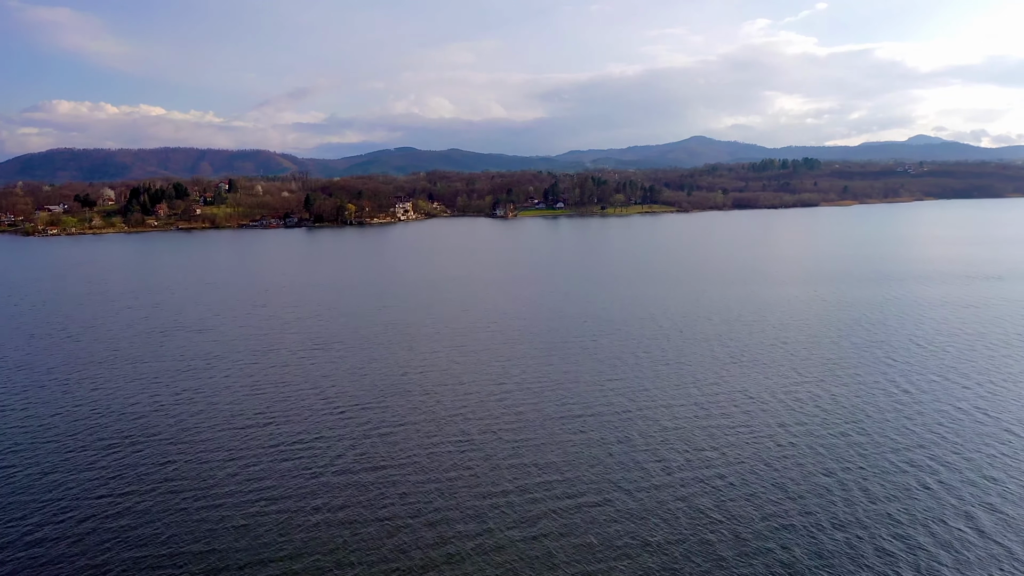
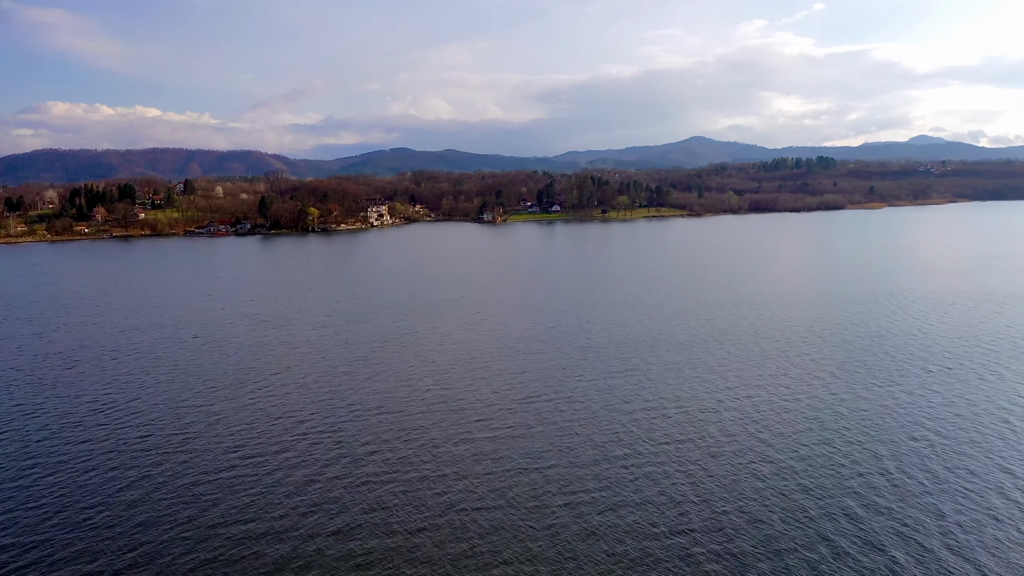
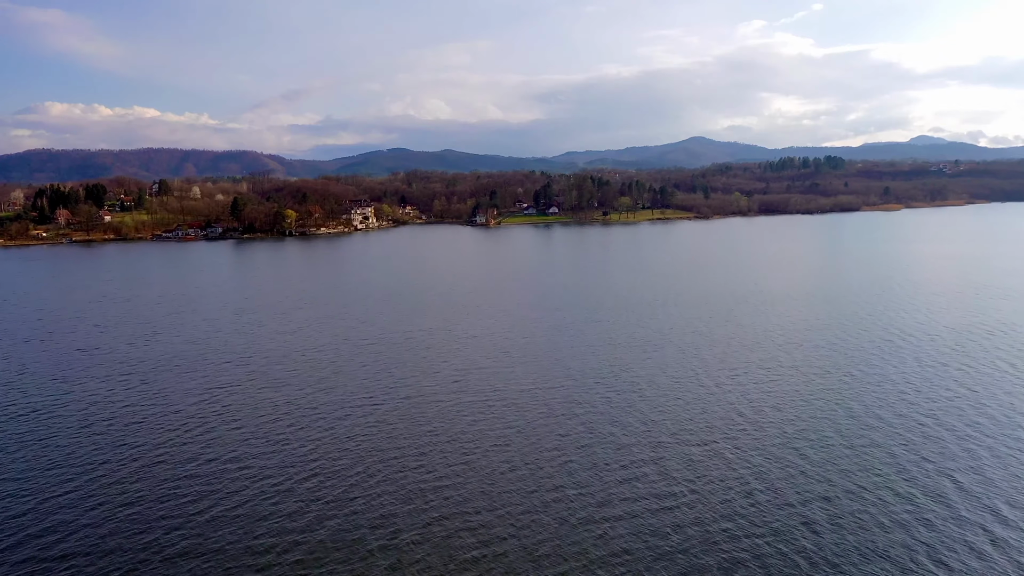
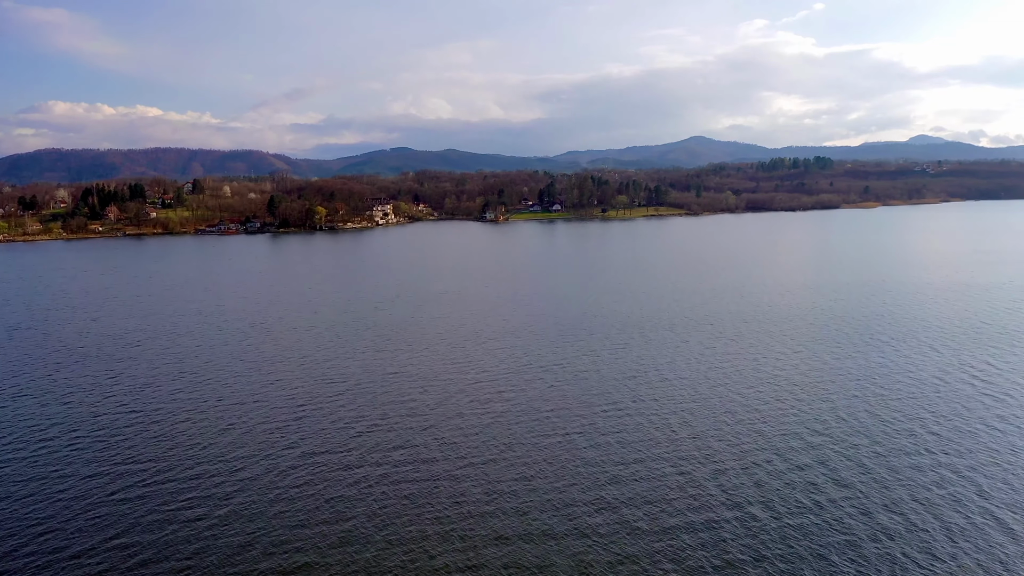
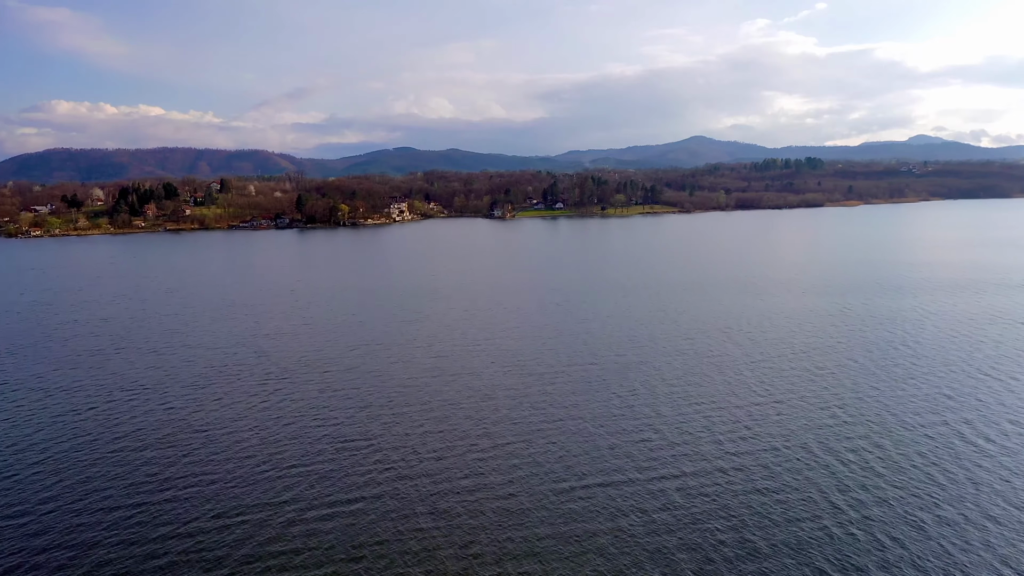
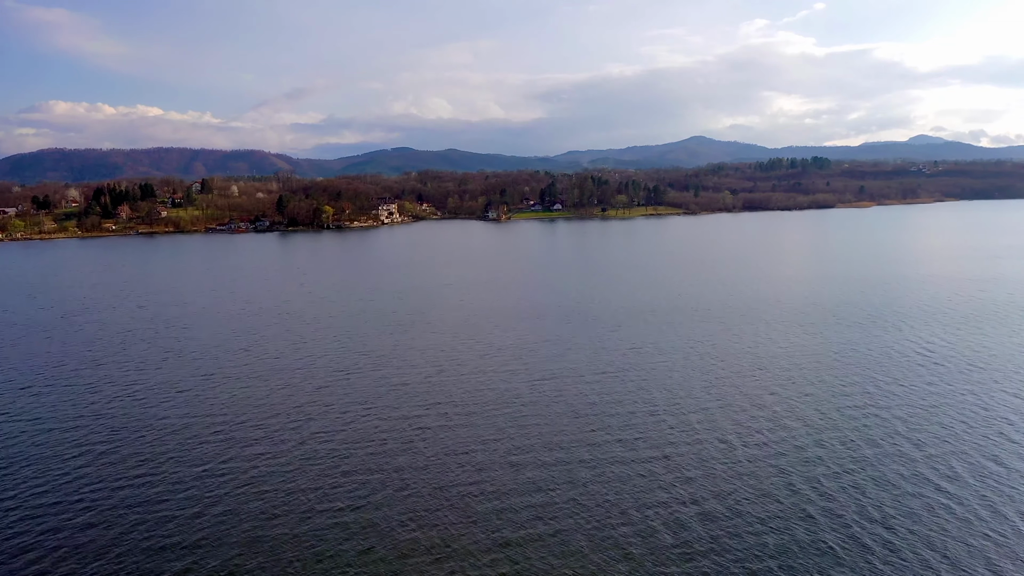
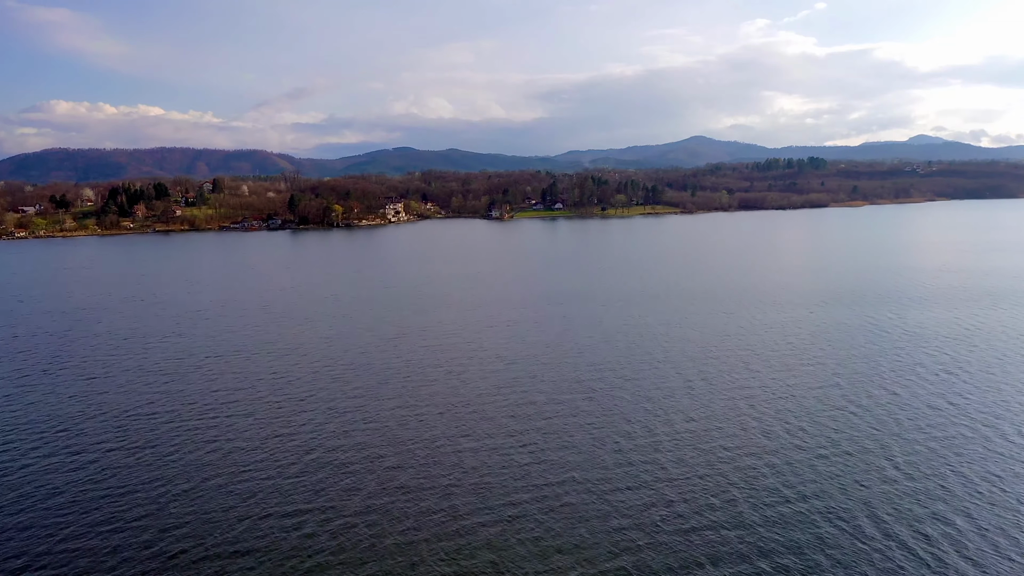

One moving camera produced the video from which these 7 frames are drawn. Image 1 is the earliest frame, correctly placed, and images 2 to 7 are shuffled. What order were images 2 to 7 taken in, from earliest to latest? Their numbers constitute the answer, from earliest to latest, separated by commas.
5, 7, 6, 4, 2, 3
